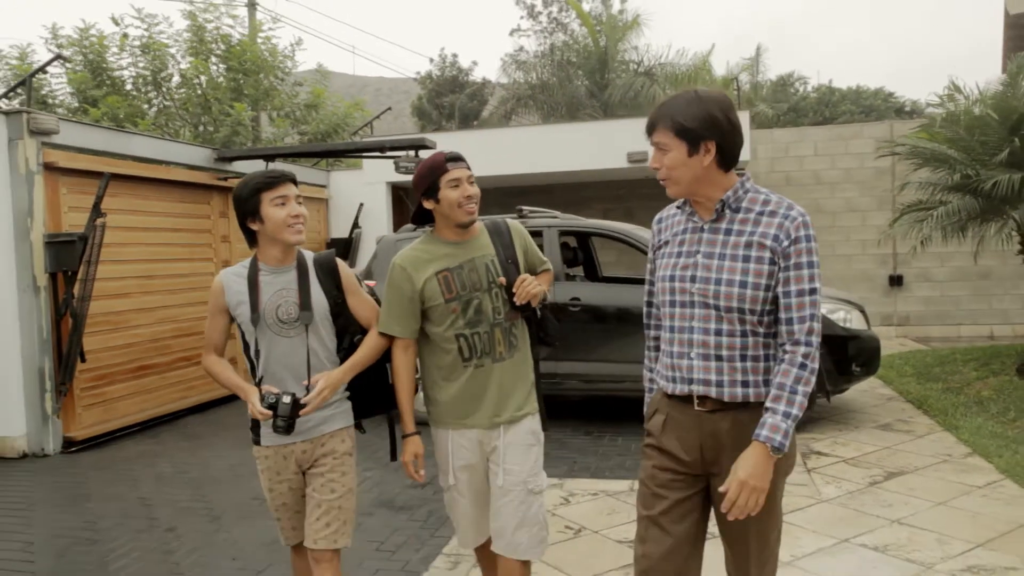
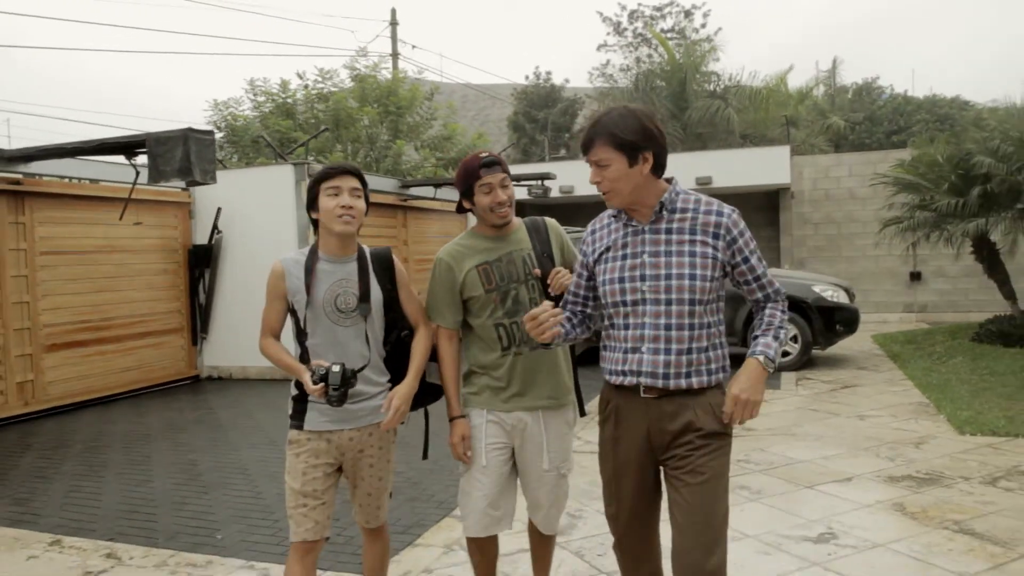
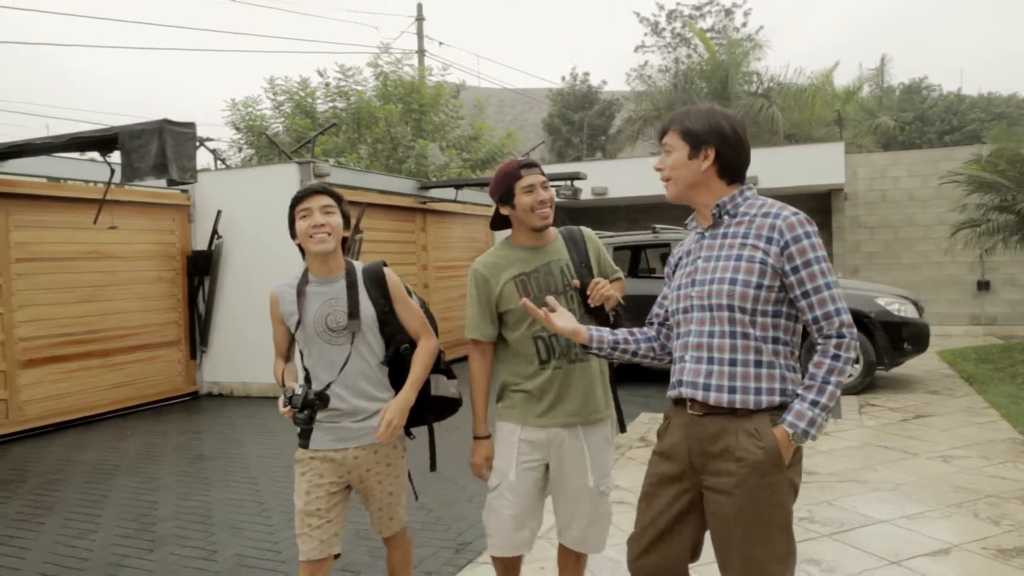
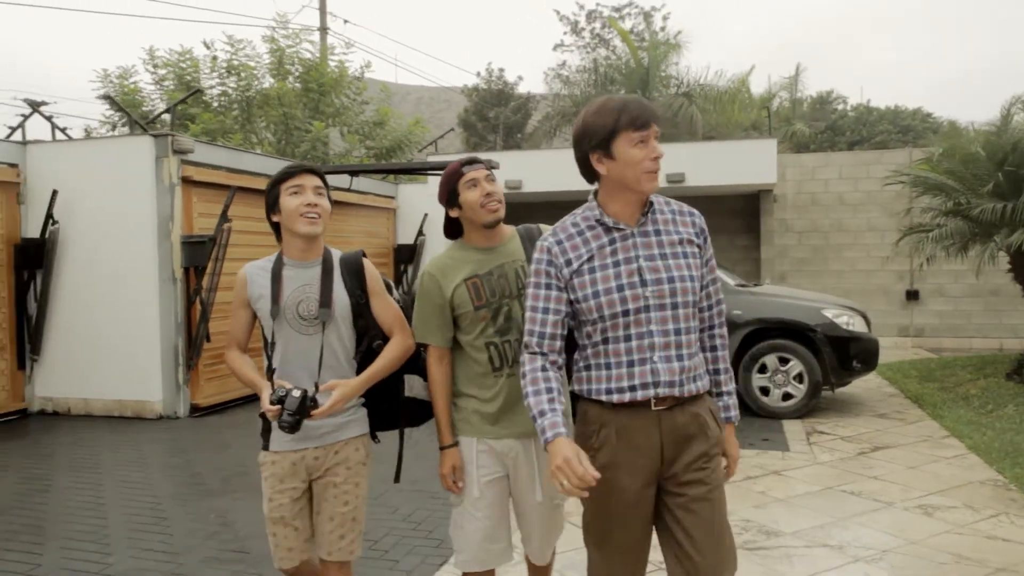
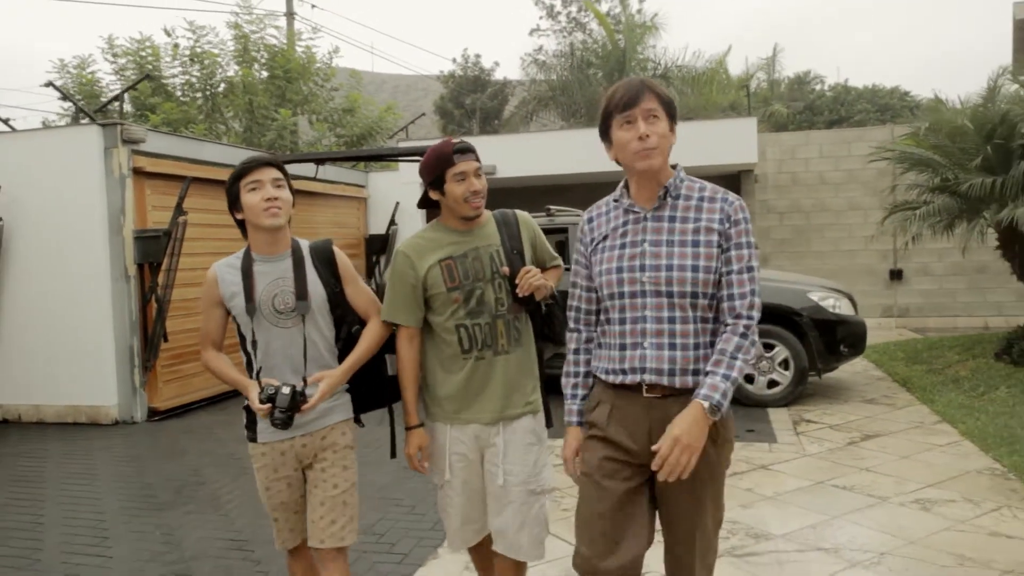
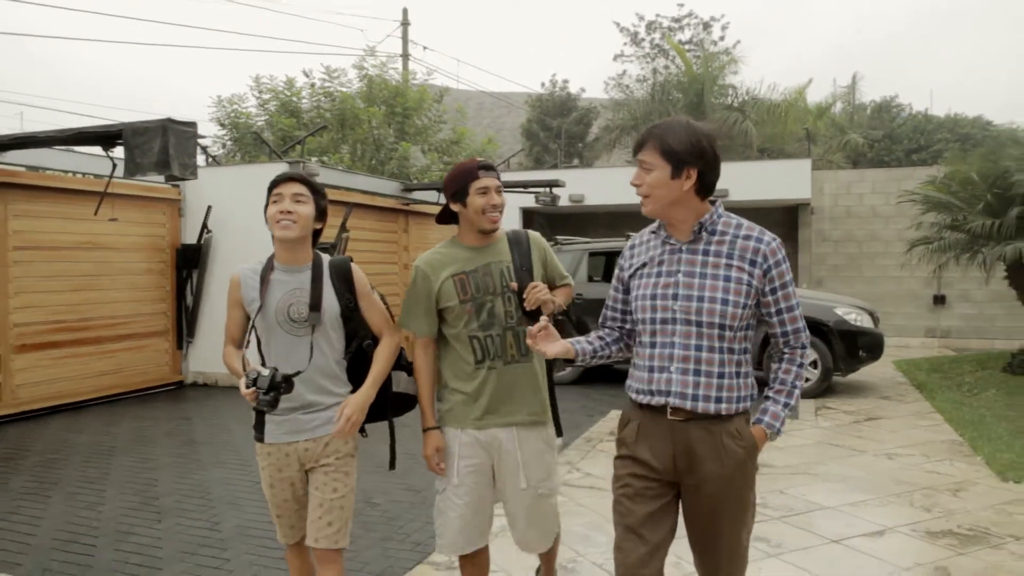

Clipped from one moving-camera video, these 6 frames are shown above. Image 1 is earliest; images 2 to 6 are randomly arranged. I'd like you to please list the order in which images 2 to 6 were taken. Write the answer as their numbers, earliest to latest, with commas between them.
5, 4, 3, 6, 2
